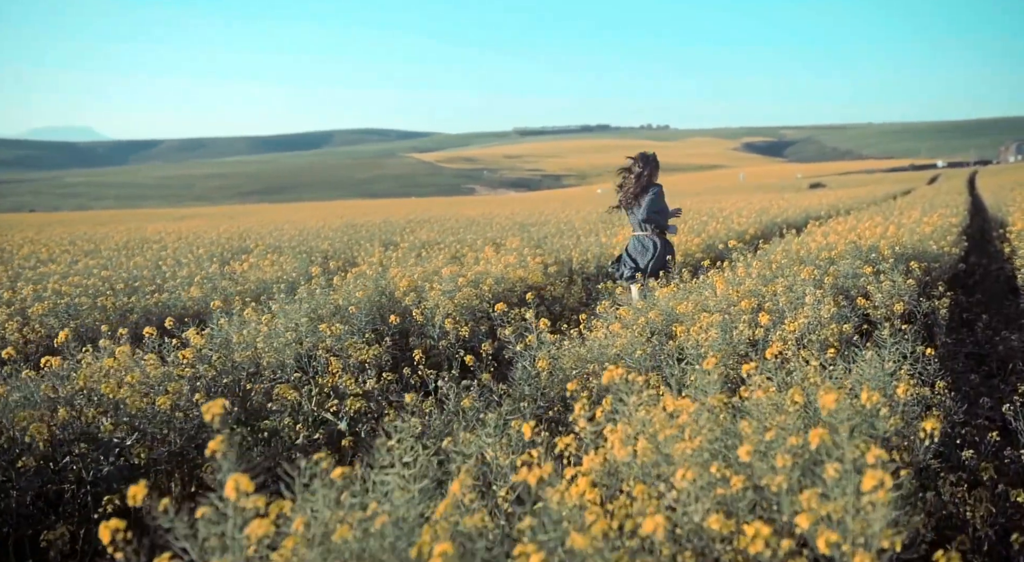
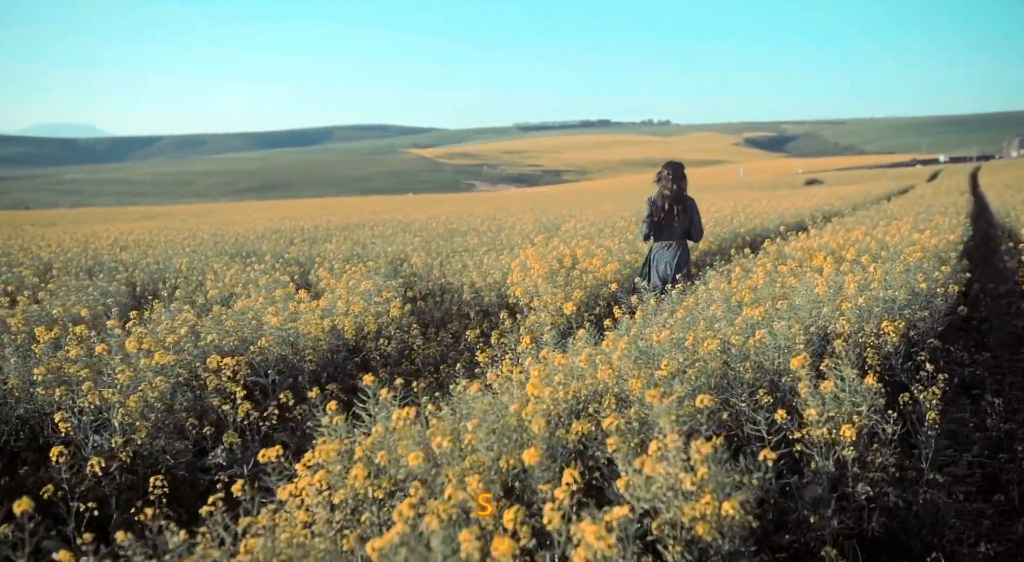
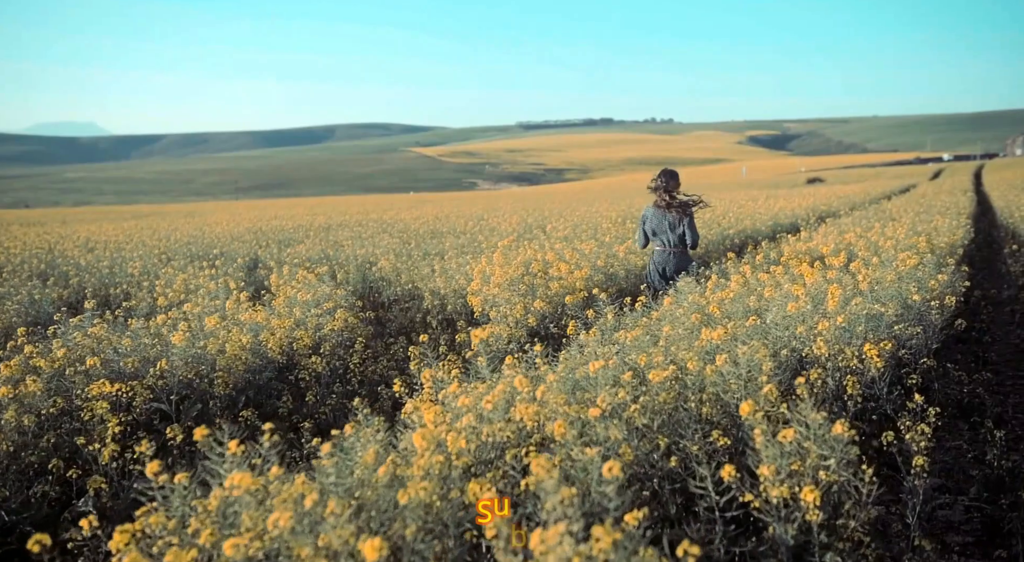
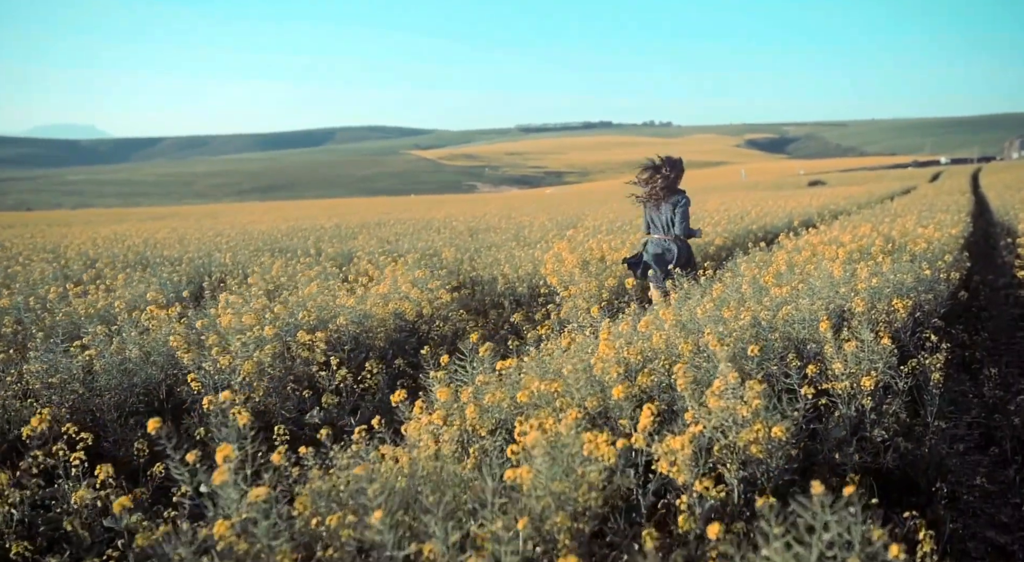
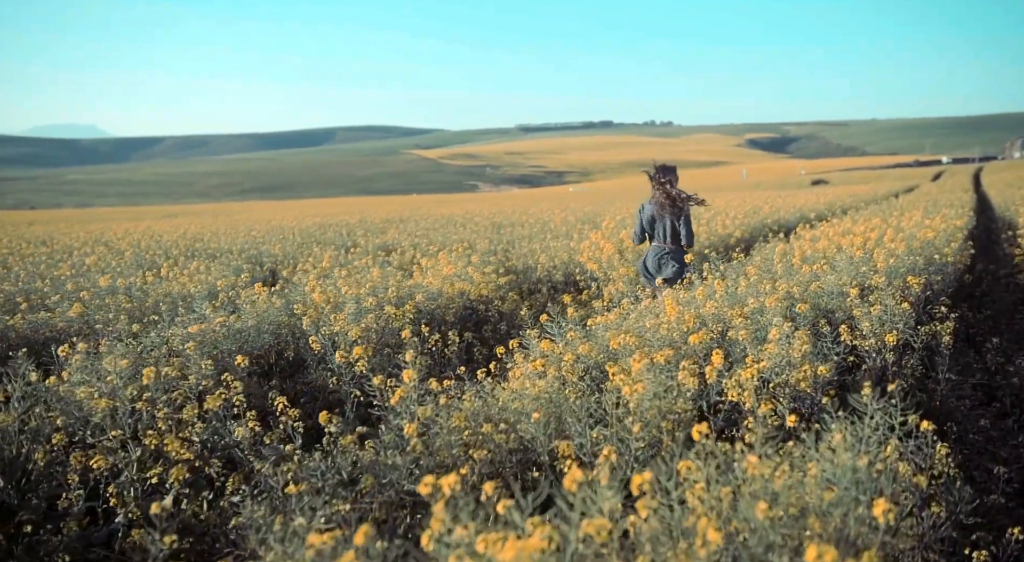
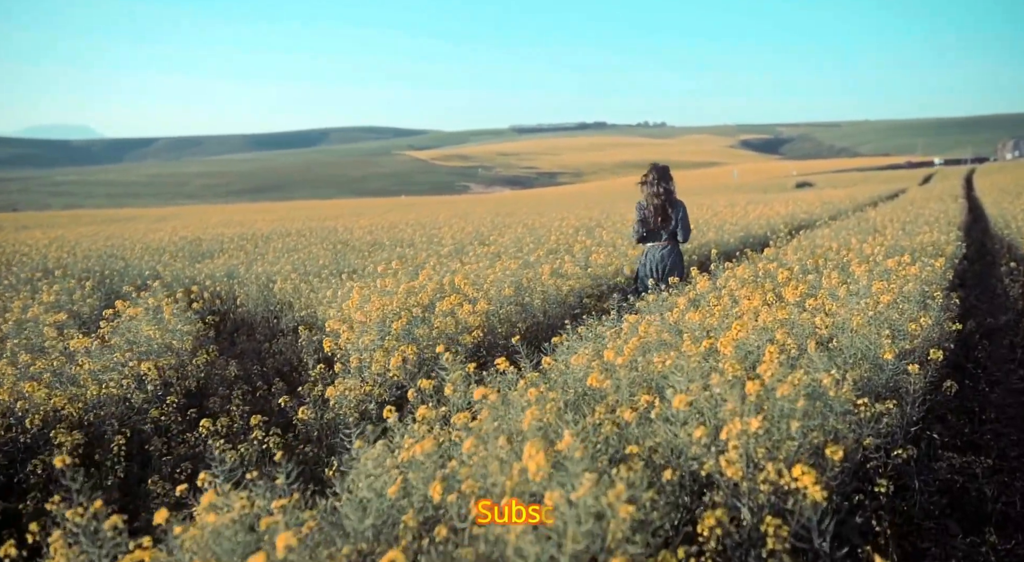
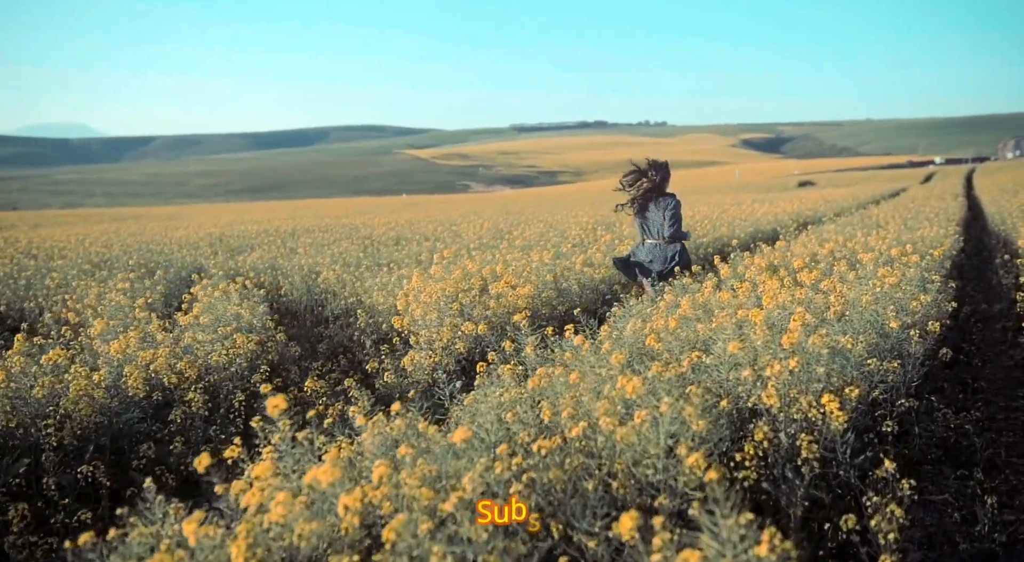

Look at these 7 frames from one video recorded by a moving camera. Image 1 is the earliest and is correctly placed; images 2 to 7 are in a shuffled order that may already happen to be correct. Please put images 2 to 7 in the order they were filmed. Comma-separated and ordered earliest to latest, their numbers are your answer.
5, 4, 2, 3, 7, 6
